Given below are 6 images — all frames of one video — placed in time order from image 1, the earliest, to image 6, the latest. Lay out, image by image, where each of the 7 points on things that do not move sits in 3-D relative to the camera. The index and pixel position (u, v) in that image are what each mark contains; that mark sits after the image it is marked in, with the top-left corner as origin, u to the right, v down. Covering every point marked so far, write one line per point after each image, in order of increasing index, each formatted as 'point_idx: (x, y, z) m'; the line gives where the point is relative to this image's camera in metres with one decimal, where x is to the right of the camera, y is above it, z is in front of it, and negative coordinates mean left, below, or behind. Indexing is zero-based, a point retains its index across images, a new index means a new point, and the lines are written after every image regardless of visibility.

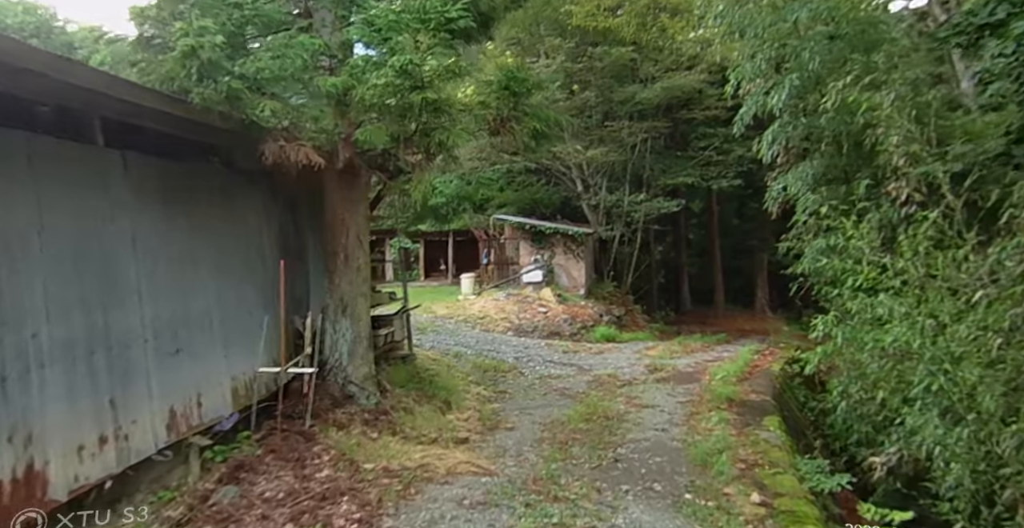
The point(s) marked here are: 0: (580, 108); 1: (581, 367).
0: (+1.5, +3.3, +14.7) m
1: (+0.9, -1.4, +9.1) m
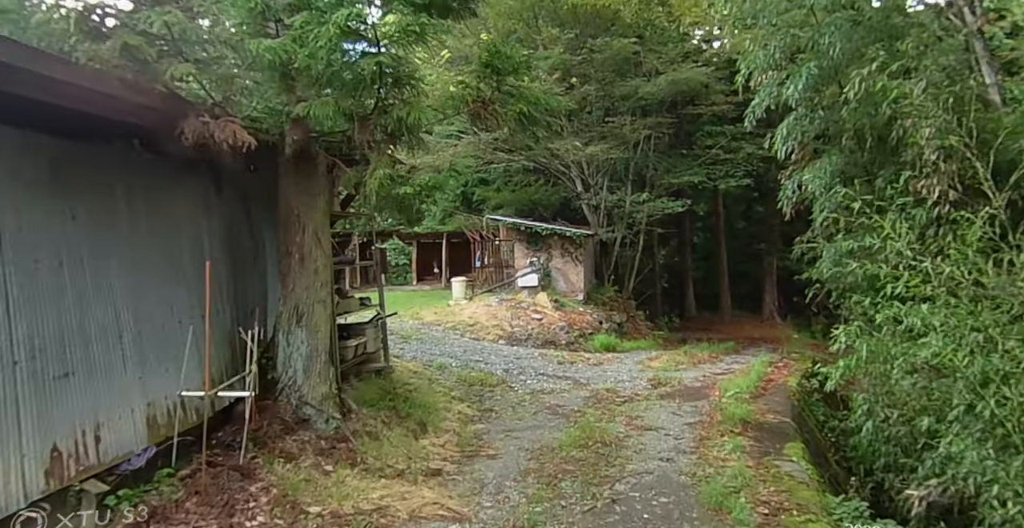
0: (+1.4, +3.3, +13.9) m
1: (+0.8, -1.4, +8.3) m
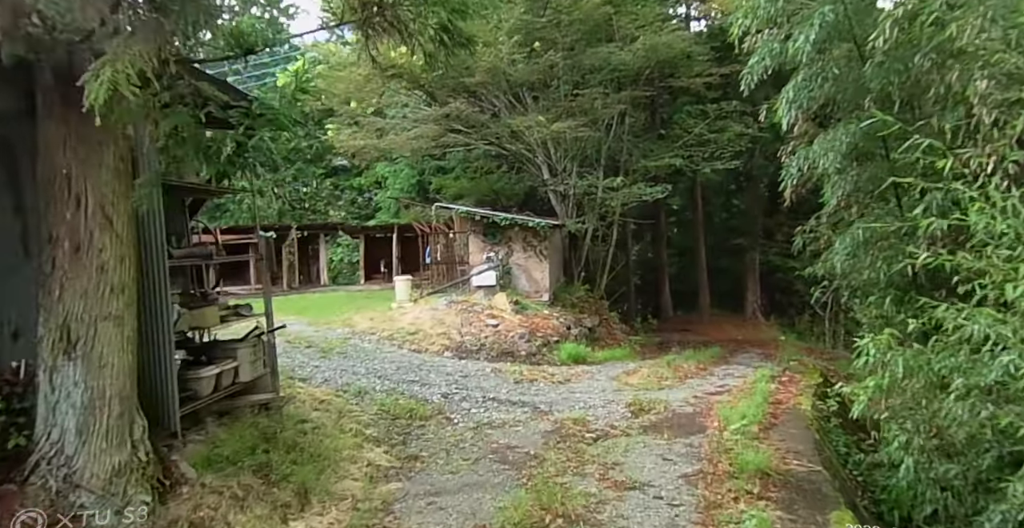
0: (+0.6, +3.3, +12.1) m
1: (+0.2, -1.4, +6.5) m
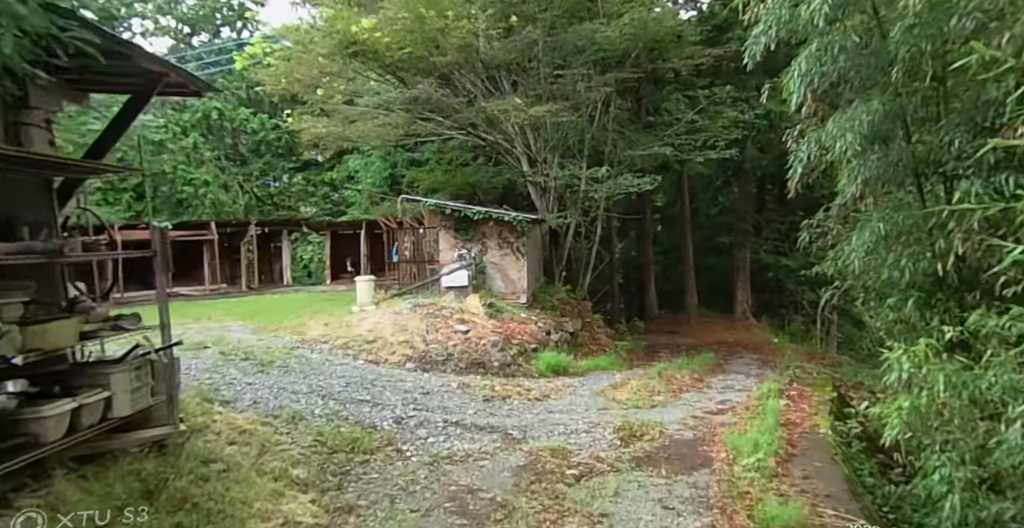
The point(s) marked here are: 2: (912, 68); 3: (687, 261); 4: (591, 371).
0: (+0.2, +3.4, +11.1) m
1: (0.0, -1.3, +5.5) m
2: (+2.4, +1.2, +4.1) m
3: (+4.1, +0.1, +16.0) m
4: (+1.0, -1.3, +8.5) m
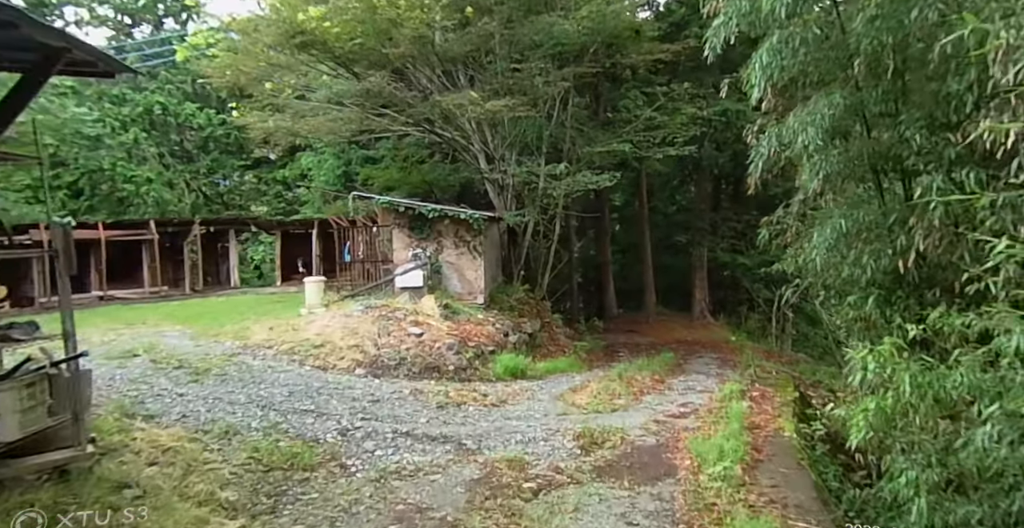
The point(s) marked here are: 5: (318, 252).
0: (-0.5, +3.4, +10.8) m
1: (-0.4, -1.3, +5.2) m
2: (+2.1, +1.2, +3.9) m
3: (+3.1, +0.1, +15.9) m
4: (+0.5, -1.3, +8.2) m
5: (-4.5, +0.3, +16.2) m
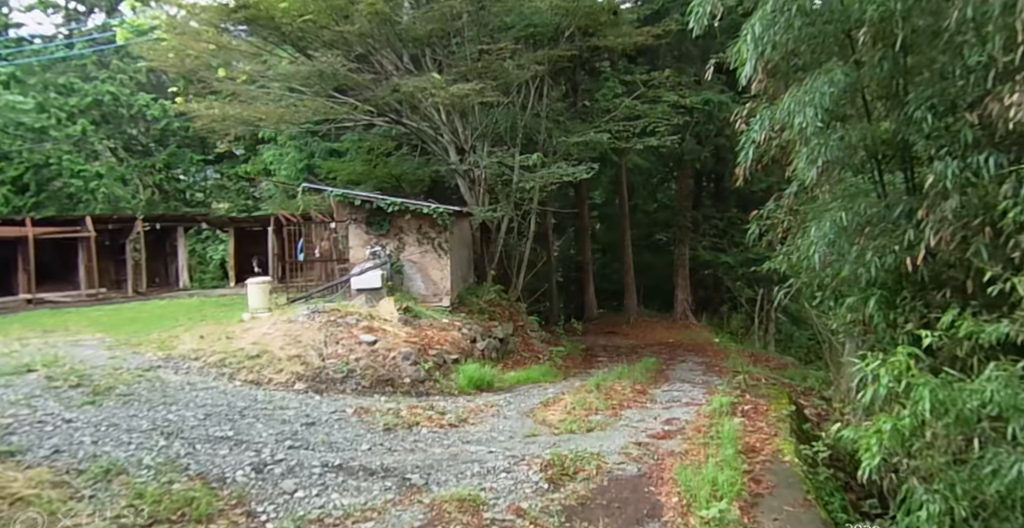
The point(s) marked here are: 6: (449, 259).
0: (-1.0, +3.4, +9.9) m
1: (-0.6, -1.3, +4.3) m
2: (+1.8, +1.2, +3.1) m
3: (+2.5, +0.1, +15.1) m
4: (+0.1, -1.3, +7.4) m
5: (-5.1, +0.3, +15.2) m
6: (-0.9, +0.1, +9.9) m
